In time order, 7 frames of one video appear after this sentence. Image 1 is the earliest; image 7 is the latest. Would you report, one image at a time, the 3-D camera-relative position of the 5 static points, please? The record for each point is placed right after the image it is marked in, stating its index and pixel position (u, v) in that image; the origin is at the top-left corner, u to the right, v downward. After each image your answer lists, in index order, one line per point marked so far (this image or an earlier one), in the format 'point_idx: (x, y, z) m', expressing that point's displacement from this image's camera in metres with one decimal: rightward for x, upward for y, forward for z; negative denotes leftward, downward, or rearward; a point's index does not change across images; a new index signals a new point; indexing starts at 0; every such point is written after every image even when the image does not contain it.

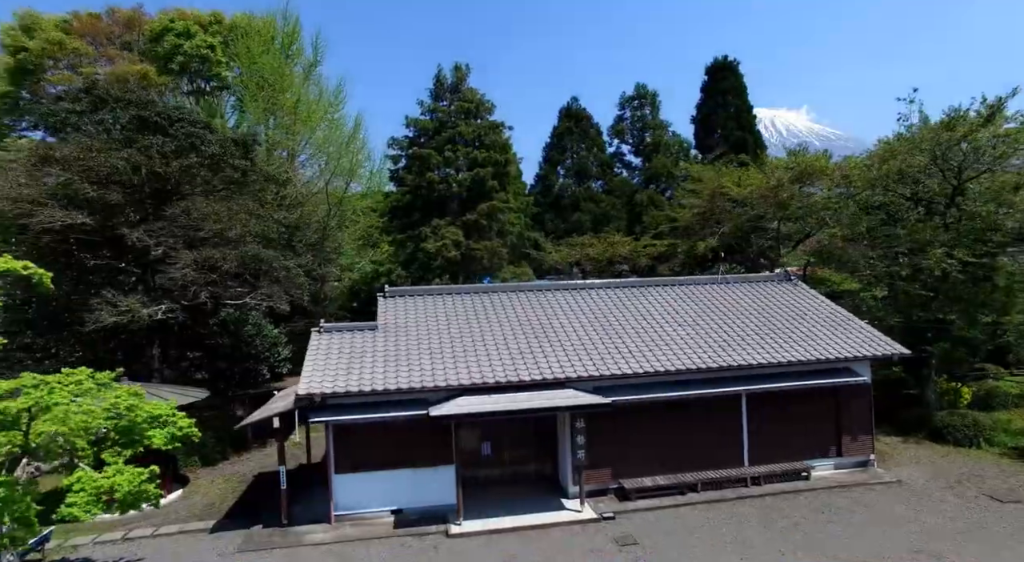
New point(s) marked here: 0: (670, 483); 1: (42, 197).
0: (+3.2, -4.1, +13.7) m
1: (-11.2, +2.1, +16.3) m
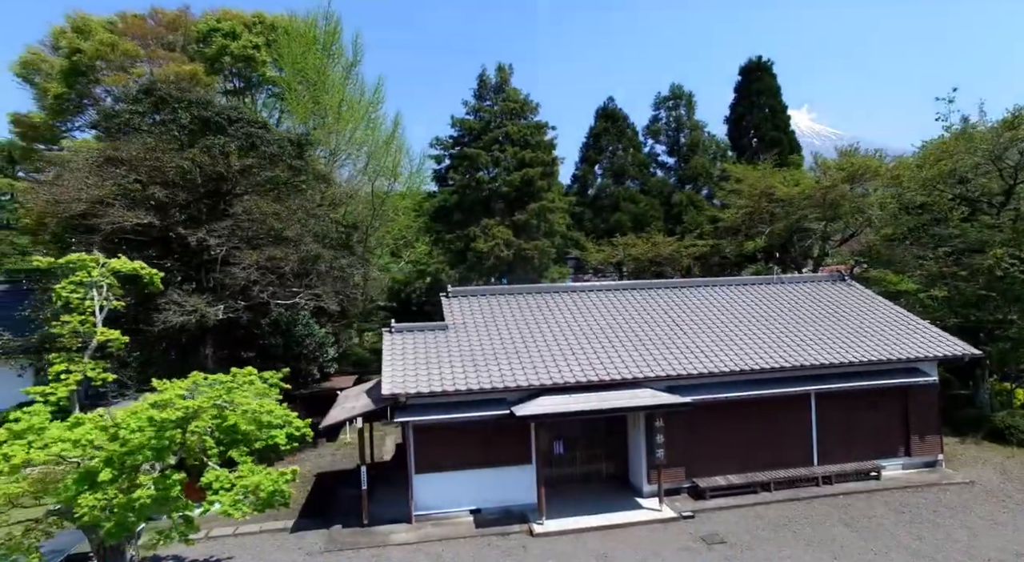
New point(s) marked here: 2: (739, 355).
0: (+4.8, -4.1, +13.8) m
1: (-9.7, +2.1, +16.3) m
2: (+4.9, -1.6, +14.5) m
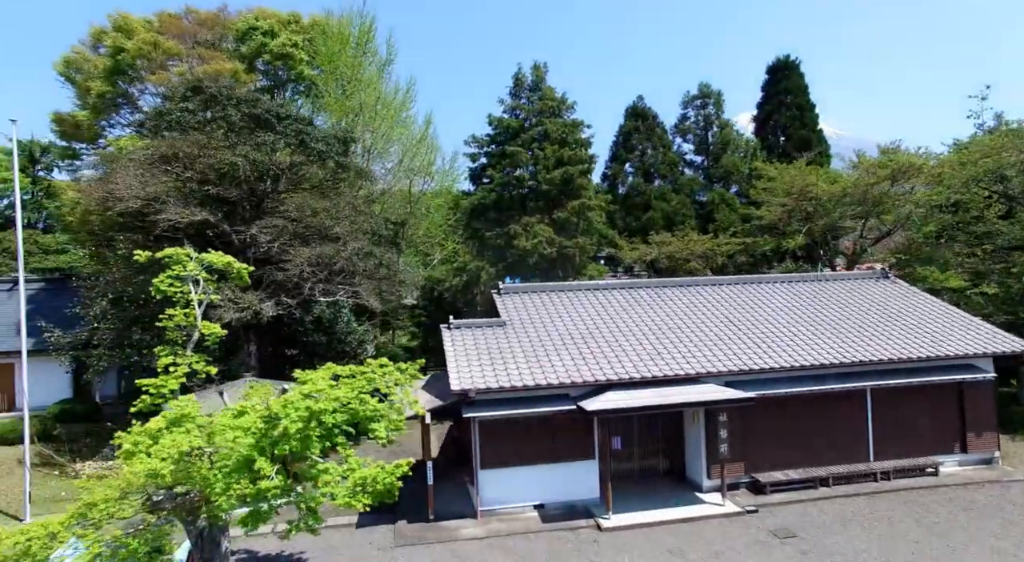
0: (+6.0, -4.0, +13.8) m
1: (-8.4, +2.2, +16.4) m
2: (+6.1, -1.5, +14.5) m
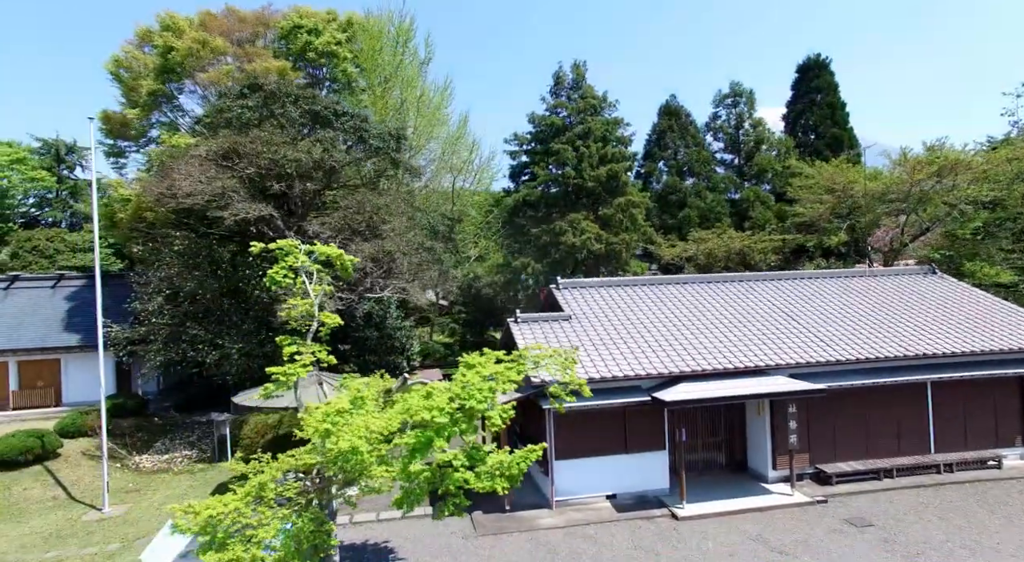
0: (+7.5, -3.9, +14.0) m
1: (-7.0, +2.3, +16.6) m
2: (+7.6, -1.4, +14.7) m
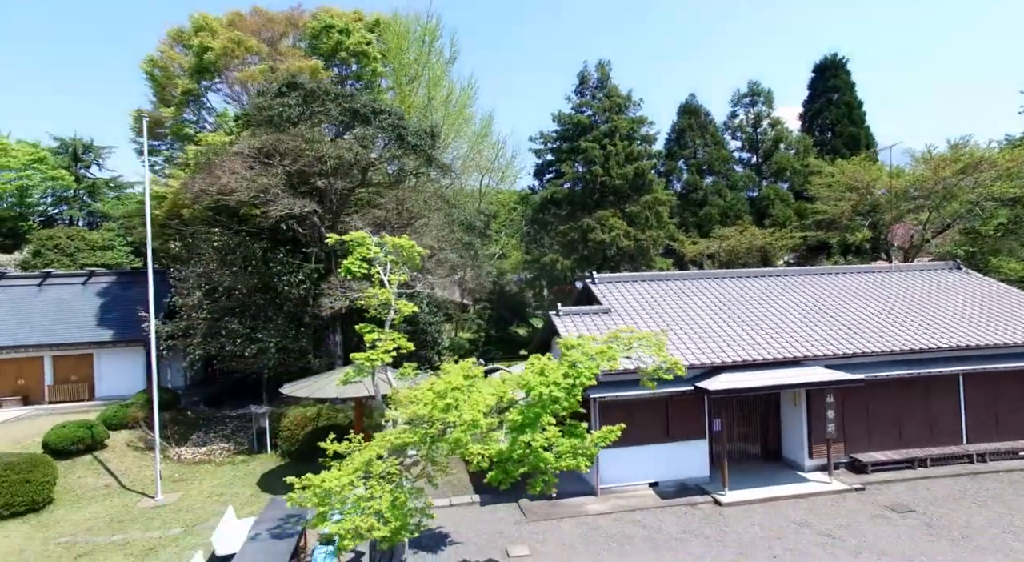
0: (+8.4, -3.8, +14.4) m
1: (-6.0, +2.4, +17.0) m
2: (+8.5, -1.2, +15.1) m
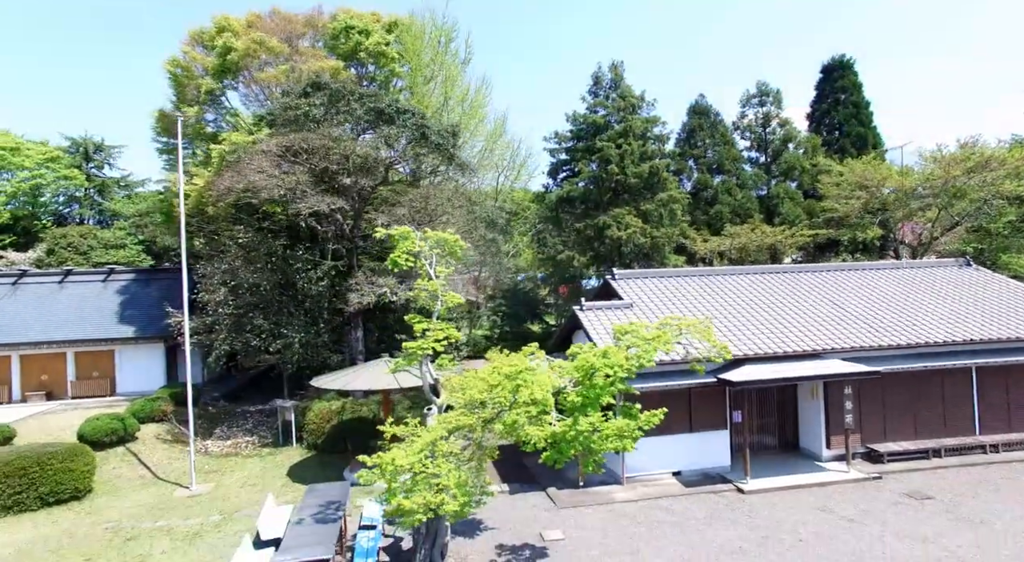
0: (+9.0, -3.7, +14.8) m
1: (-5.5, +2.5, +17.4) m
2: (+9.1, -1.1, +15.5) m
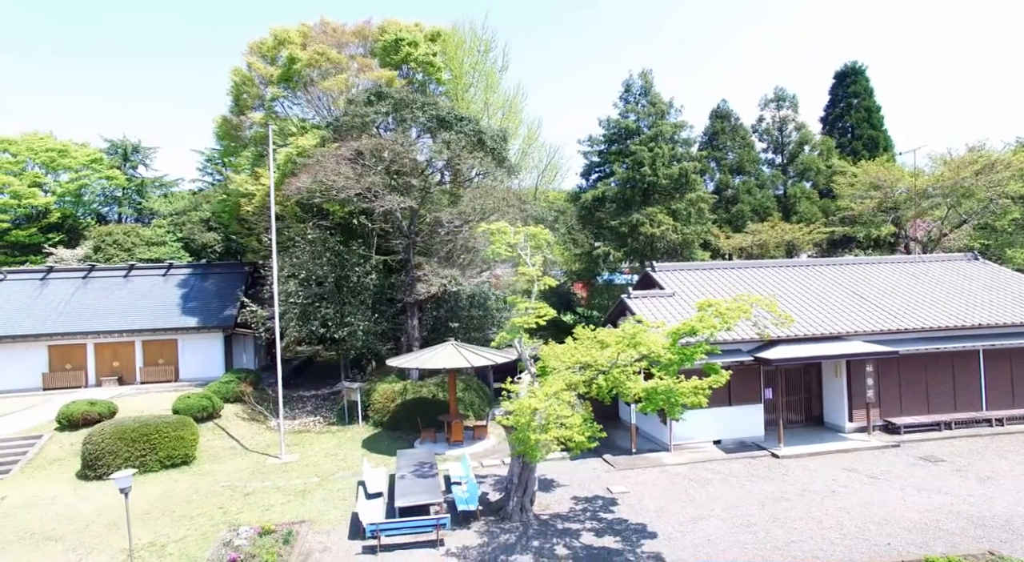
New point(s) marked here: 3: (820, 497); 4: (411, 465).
0: (+10.4, -3.4, +16.5) m
1: (-4.1, +2.8, +19.2) m
2: (+10.5, -0.9, +17.3) m
3: (+5.8, -4.1, +12.5) m
4: (-2.0, -3.7, +13.5) m
